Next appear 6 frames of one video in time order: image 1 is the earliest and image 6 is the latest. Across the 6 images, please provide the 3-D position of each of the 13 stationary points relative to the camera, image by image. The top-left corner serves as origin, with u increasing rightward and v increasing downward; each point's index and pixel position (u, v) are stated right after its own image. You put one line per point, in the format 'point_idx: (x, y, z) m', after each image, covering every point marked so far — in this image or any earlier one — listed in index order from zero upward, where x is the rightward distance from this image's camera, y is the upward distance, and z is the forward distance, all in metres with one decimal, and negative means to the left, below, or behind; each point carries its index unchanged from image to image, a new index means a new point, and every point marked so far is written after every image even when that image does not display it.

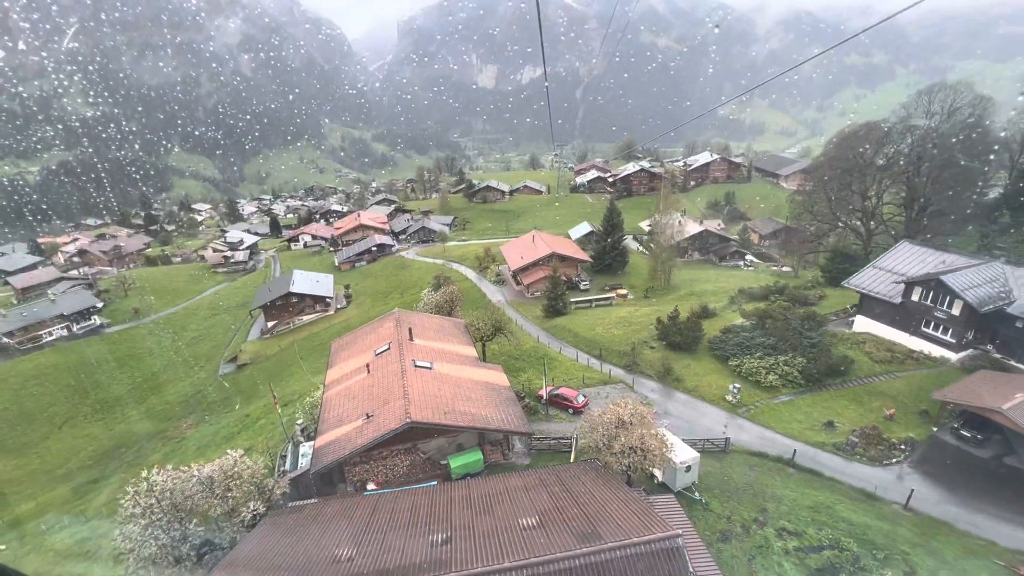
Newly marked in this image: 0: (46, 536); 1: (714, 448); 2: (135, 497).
0: (-16.1, -8.7, +15.9) m
1: (+5.8, -4.6, +13.3) m
2: (-7.5, -4.3, +9.5) m
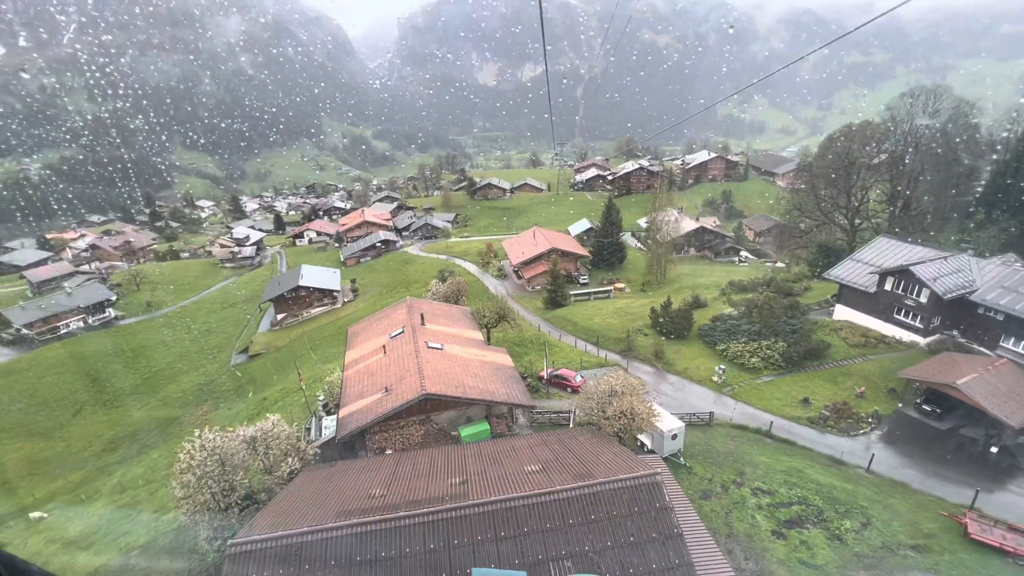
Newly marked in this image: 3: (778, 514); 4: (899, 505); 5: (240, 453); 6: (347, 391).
0: (-16.0, -8.2, +17.2) m
1: (+5.9, -4.2, +14.6) m
2: (-7.4, -3.9, +10.8) m
3: (+6.4, -5.5, +11.2) m
4: (+9.5, -5.3, +11.3) m
5: (-6.3, -3.9, +10.9) m
6: (-5.0, -3.1, +14.1) m
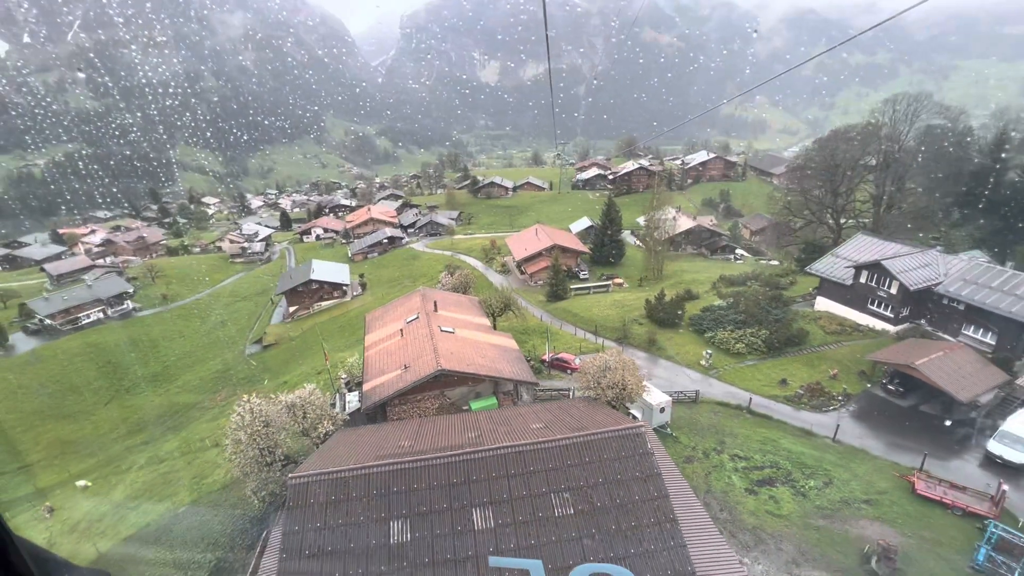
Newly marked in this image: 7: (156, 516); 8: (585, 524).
0: (-15.9, -7.8, +18.8) m
1: (+6.1, -3.9, +16.1) m
2: (-7.2, -3.5, +12.3) m
3: (+6.6, -5.2, +12.7) m
4: (+9.7, -5.0, +12.9) m
5: (-6.2, -3.5, +12.4) m
6: (-4.8, -2.7, +15.7) m
7: (-12.0, -7.7, +15.3) m
8: (+1.3, -4.2, +8.4) m
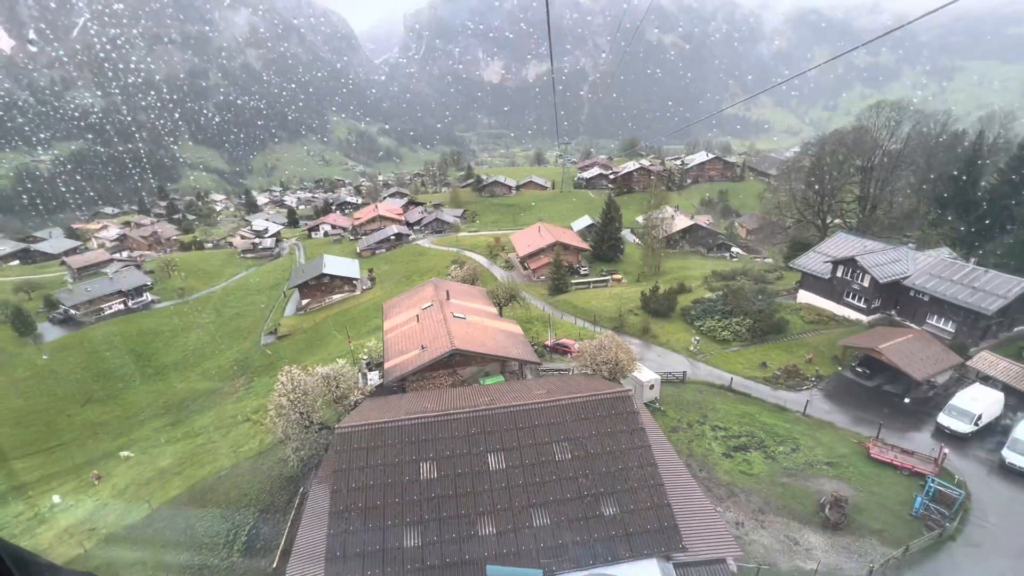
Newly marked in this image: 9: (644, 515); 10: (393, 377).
0: (-15.7, -7.3, +20.6) m
1: (+6.3, -3.5, +17.9) m
2: (-7.1, -3.0, +14.1) m
3: (+6.8, -4.8, +14.4) m
4: (+9.9, -4.7, +14.6) m
5: (-6.0, -3.1, +14.2) m
6: (-4.6, -2.3, +17.4) m
7: (-11.9, -7.2, +17.1) m
8: (+1.5, -3.9, +10.1) m
9: (+2.8, -4.7, +9.6) m
10: (-4.0, -3.0, +15.5) m
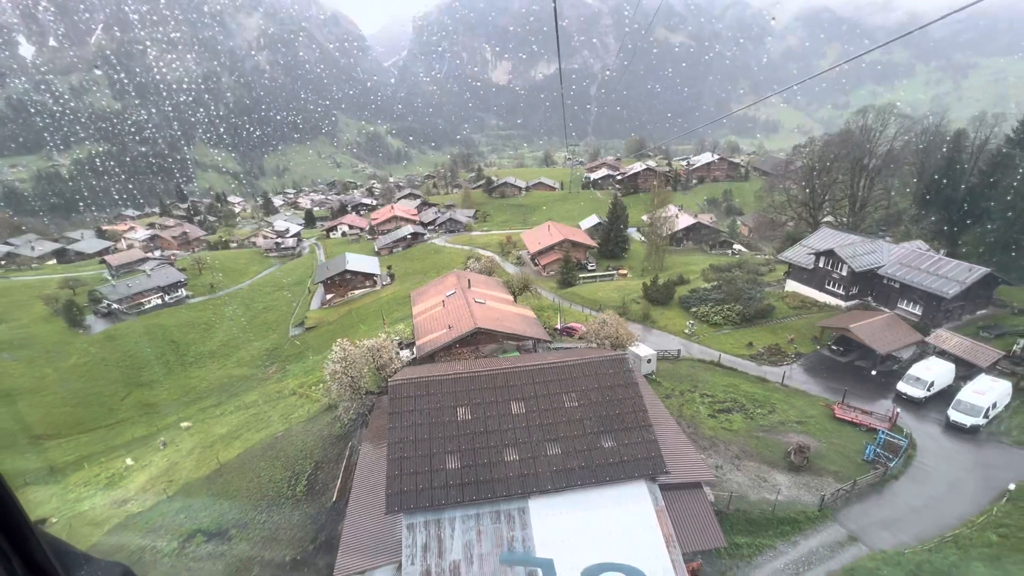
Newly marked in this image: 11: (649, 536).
0: (-15.0, -6.8, +23.4) m
1: (+6.9, -3.0, +20.2) m
2: (-6.5, -2.5, +16.7) m
3: (+7.3, -4.3, +16.8) m
4: (+10.4, -4.2, +16.9) m
5: (-5.4, -2.5, +16.8) m
6: (-4.0, -1.8, +20.0) m
7: (-11.2, -6.7, +19.8) m
8: (+2.0, -3.3, +12.6) m
9: (+3.2, -4.1, +12.0) m
10: (-3.4, -2.5, +18.0) m
11: (+3.2, -5.8, +10.8) m
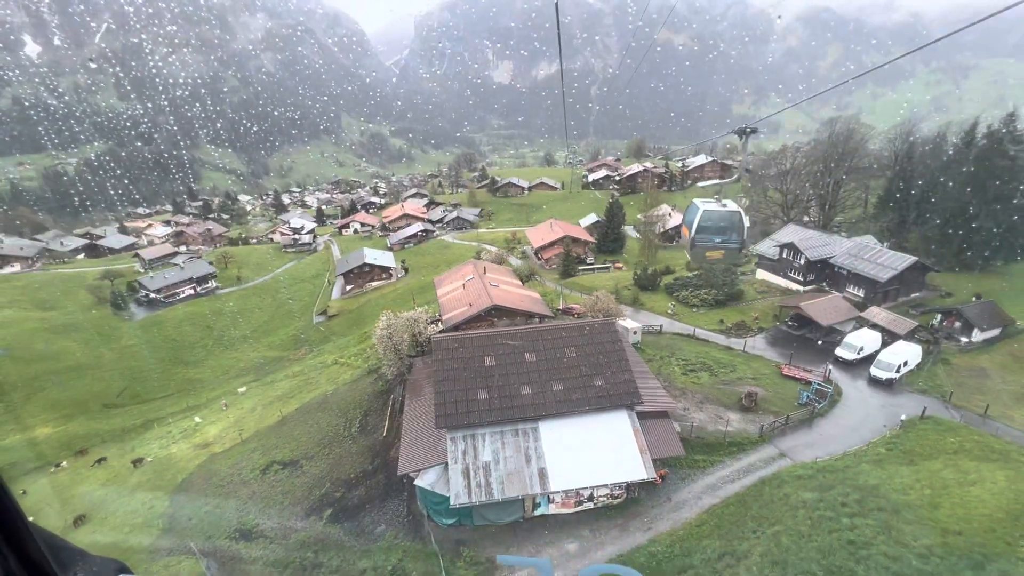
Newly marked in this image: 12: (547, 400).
0: (-14.5, -6.0, +27.3) m
1: (+7.4, -2.3, +24.1) m
2: (-6.0, -1.7, +20.6) m
3: (+7.8, -3.6, +20.7) m
4: (+10.9, -3.4, +20.8) m
5: (-4.9, -1.8, +20.7) m
6: (-3.5, -1.0, +23.9) m
7: (-10.7, -5.9, +23.7) m
8: (+2.5, -2.6, +16.5) m
9: (+3.7, -3.4, +15.9) m
10: (-2.9, -1.7, +22.0) m
11: (+3.7, -5.0, +14.7) m
12: (+1.2, -3.8, +15.5) m
